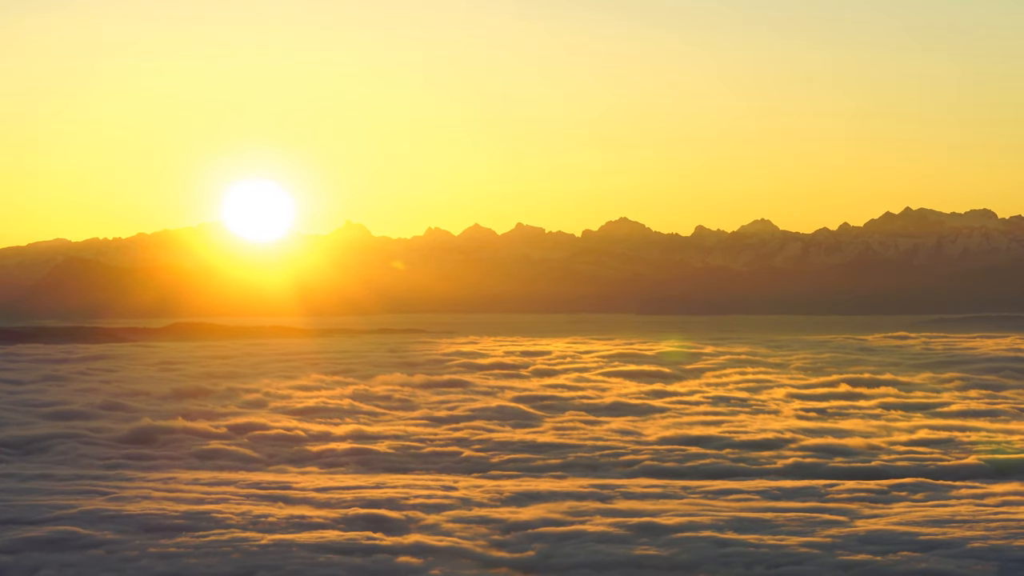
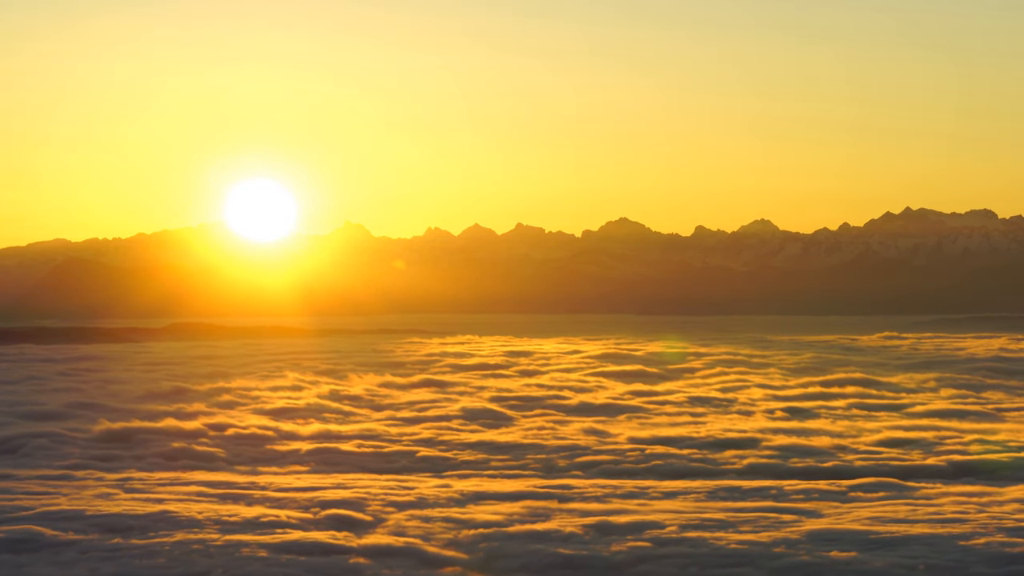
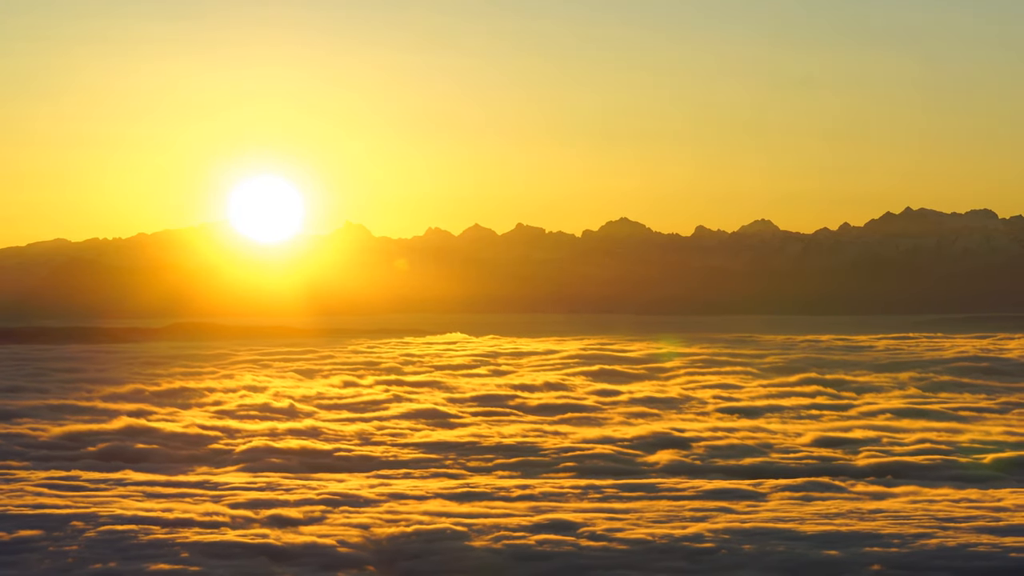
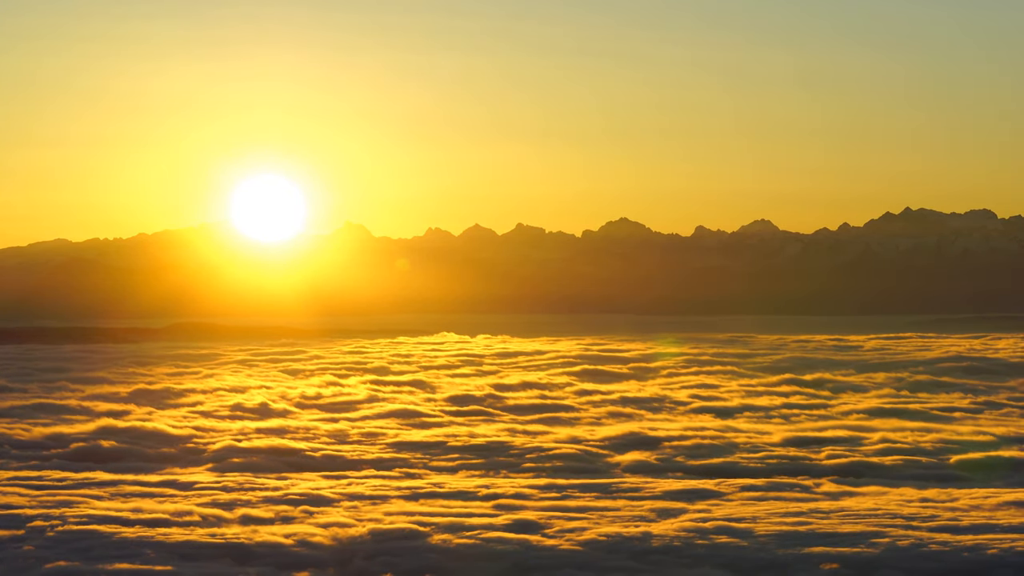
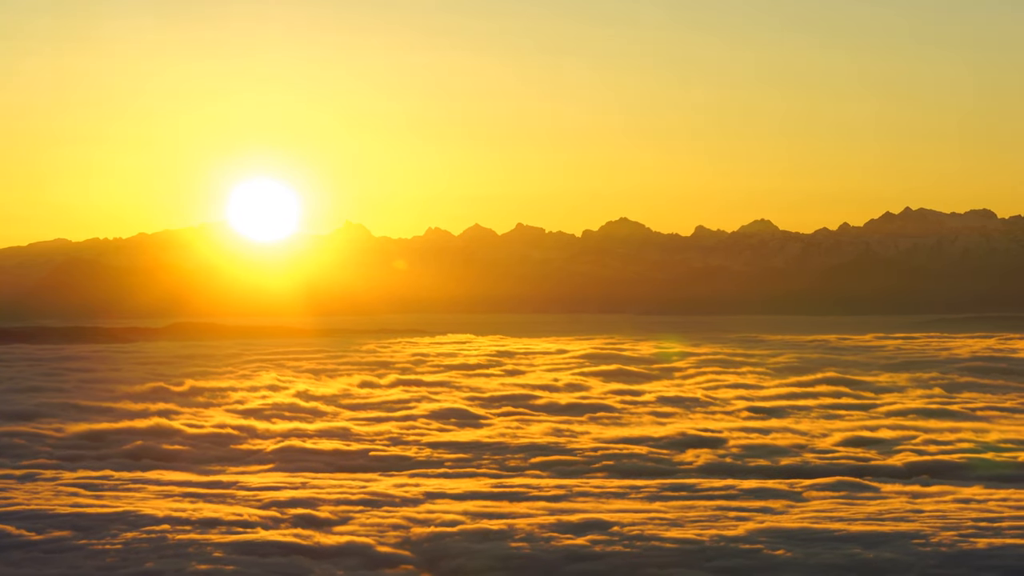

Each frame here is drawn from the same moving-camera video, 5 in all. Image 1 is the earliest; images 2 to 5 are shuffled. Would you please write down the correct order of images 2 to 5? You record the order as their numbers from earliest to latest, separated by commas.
2, 5, 3, 4
